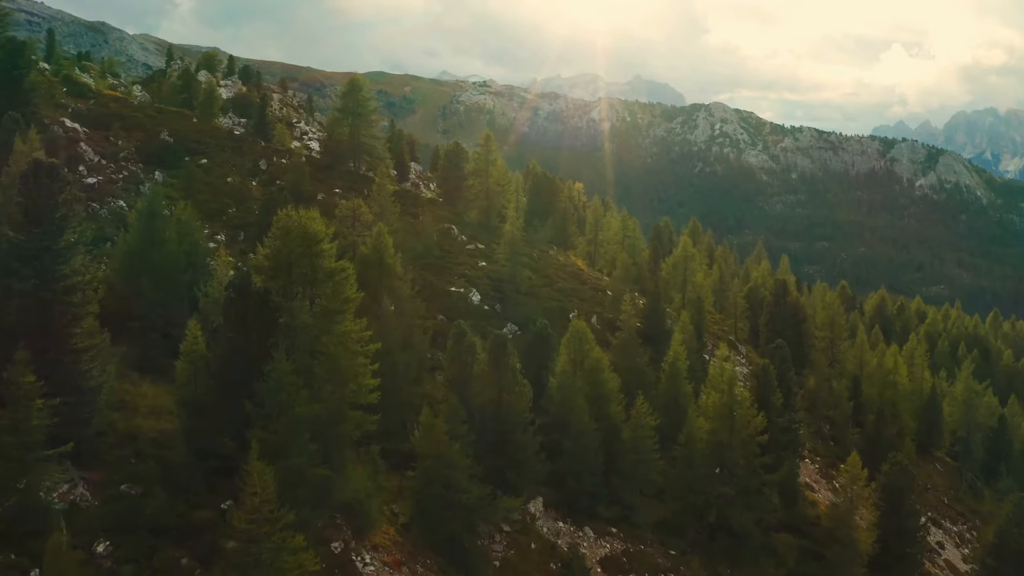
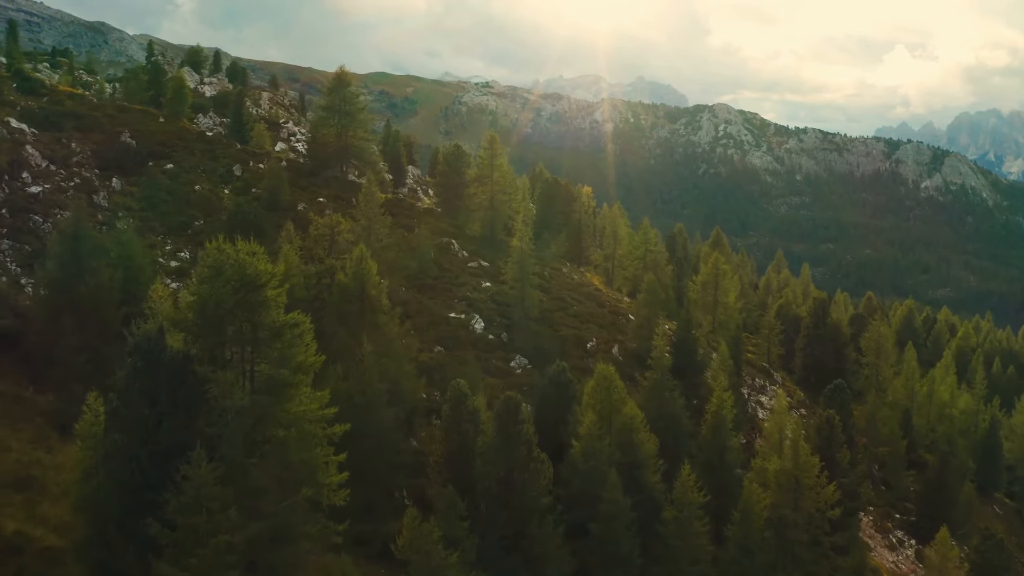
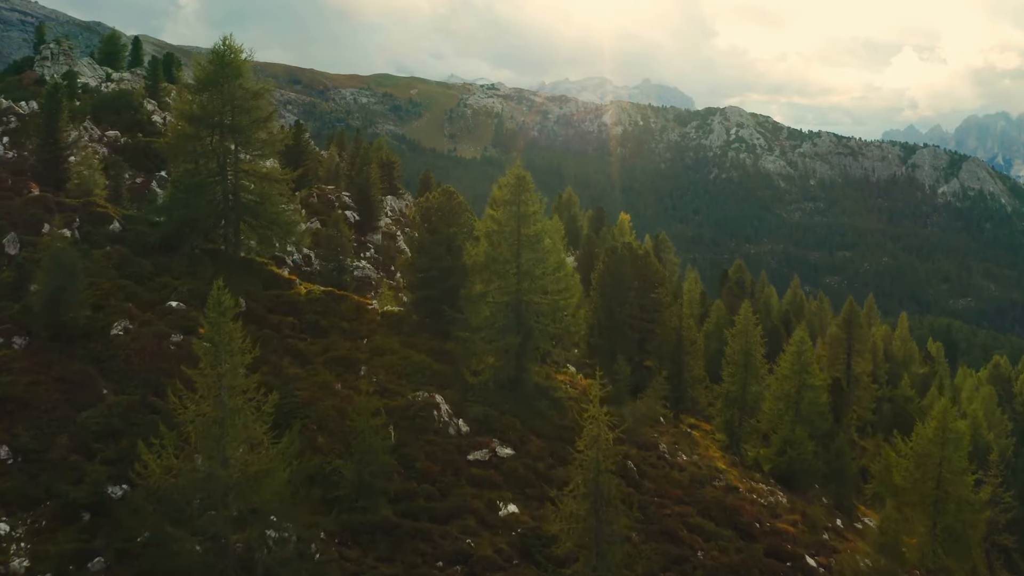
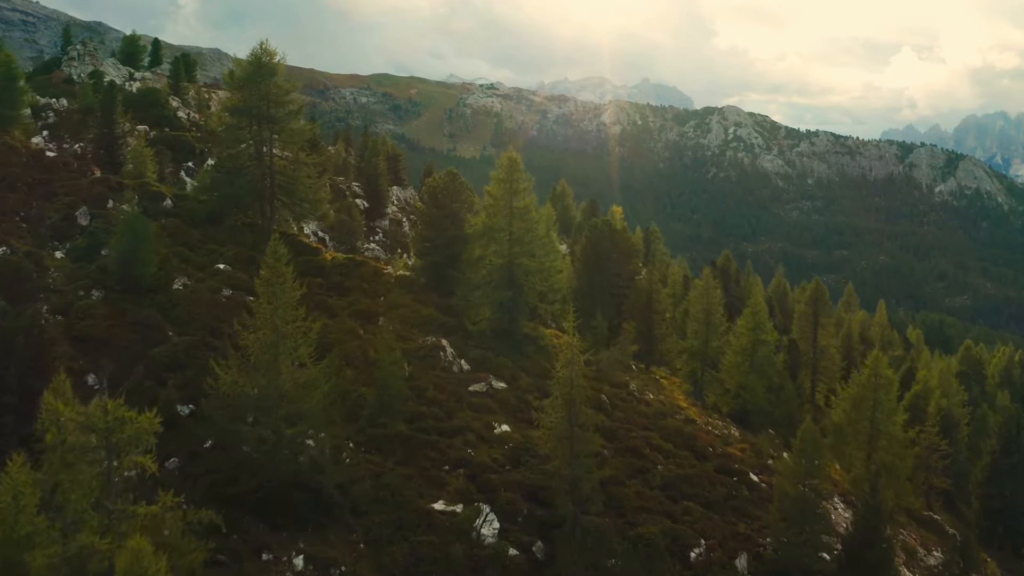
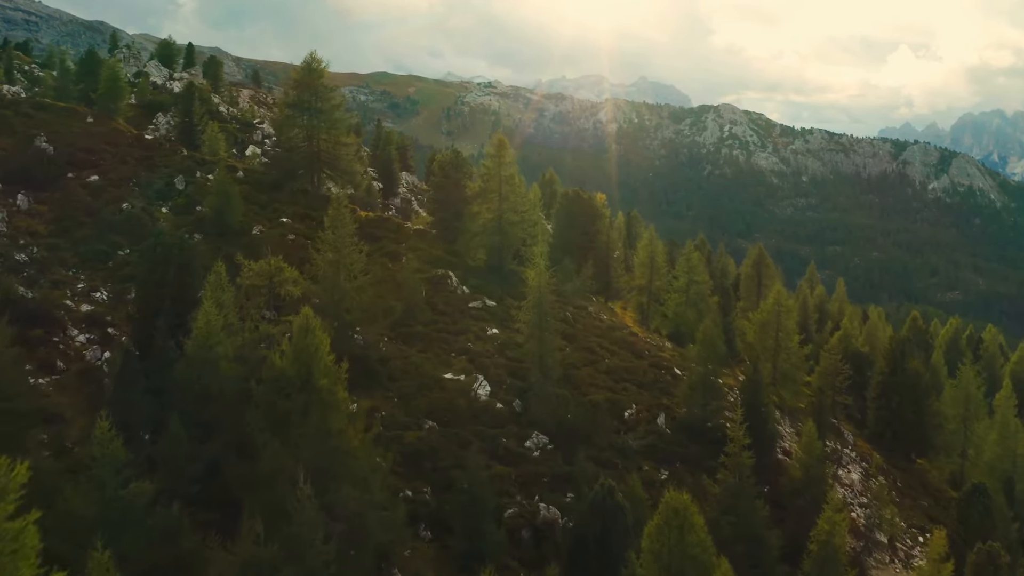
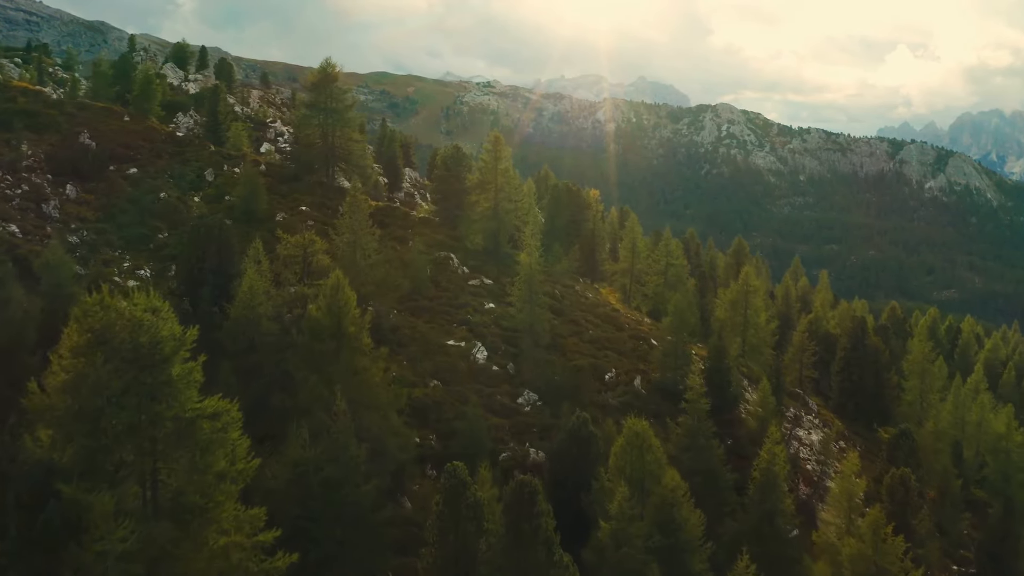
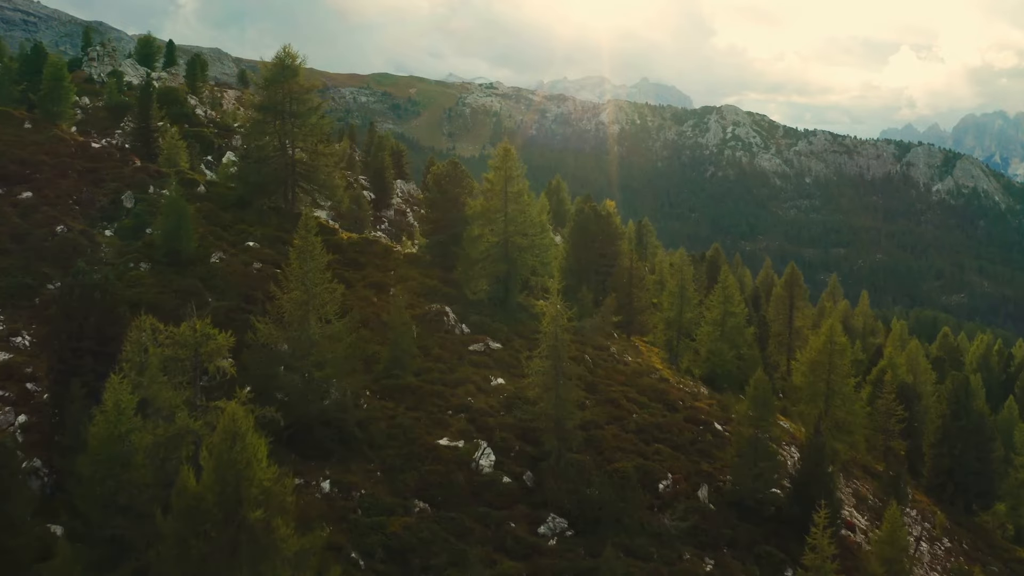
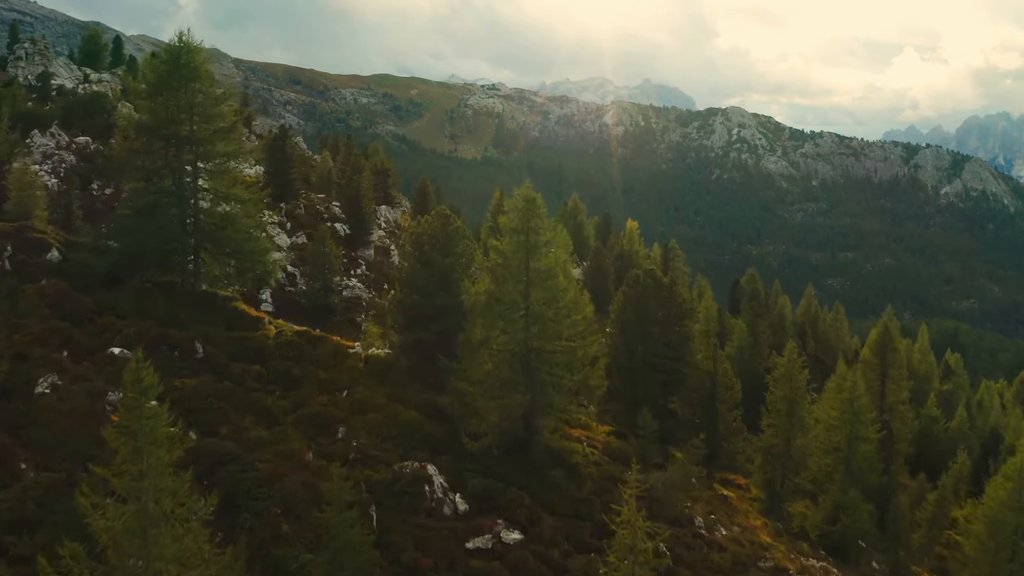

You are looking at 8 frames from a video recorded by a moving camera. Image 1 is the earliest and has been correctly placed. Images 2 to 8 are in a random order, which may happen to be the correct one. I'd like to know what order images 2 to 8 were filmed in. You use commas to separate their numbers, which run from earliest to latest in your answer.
2, 6, 5, 7, 4, 3, 8
